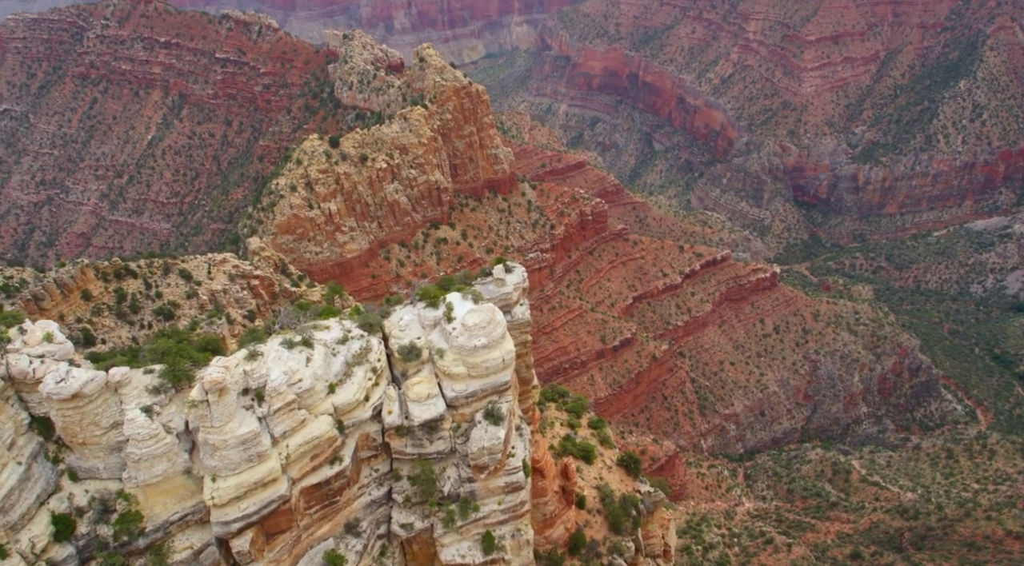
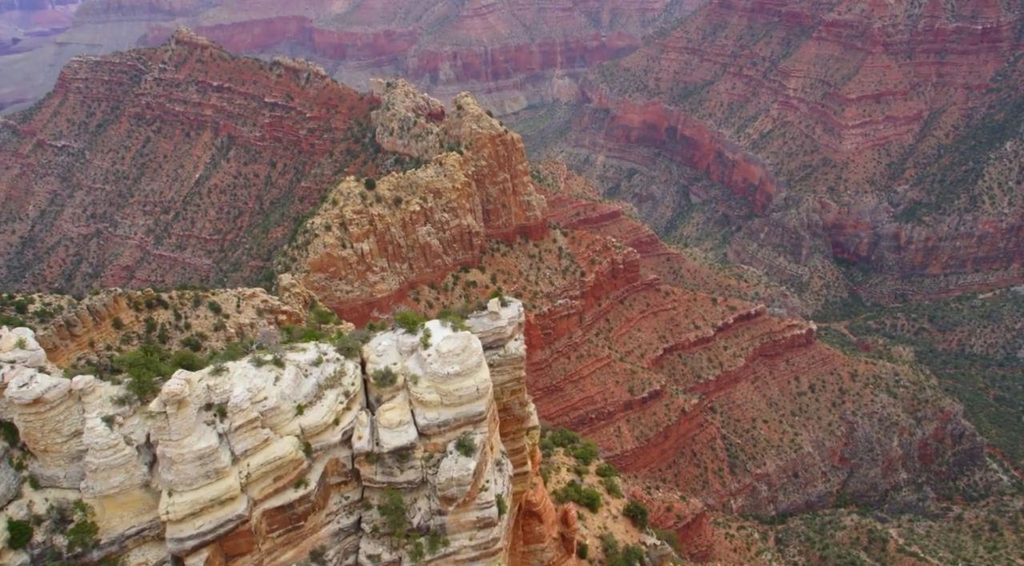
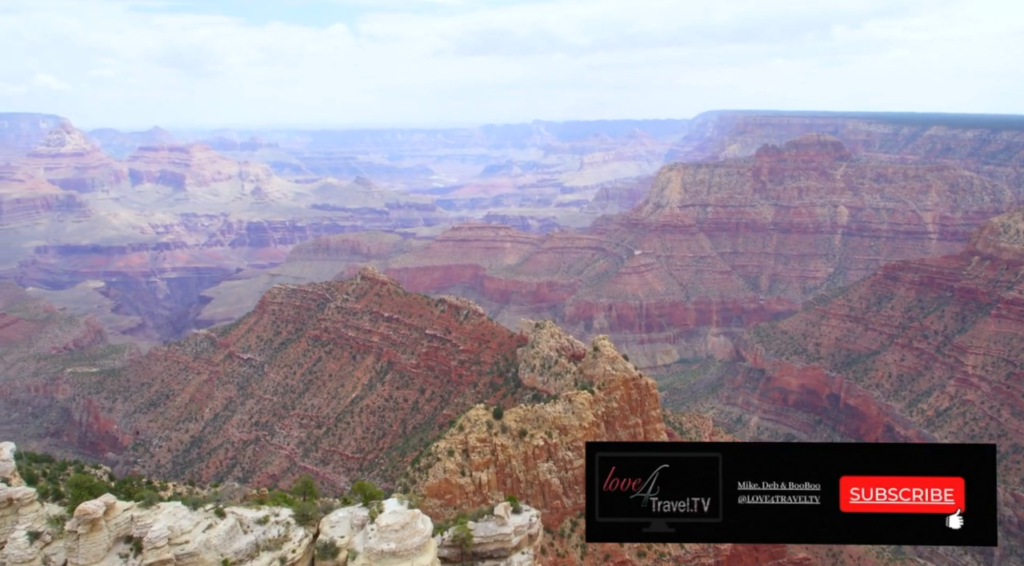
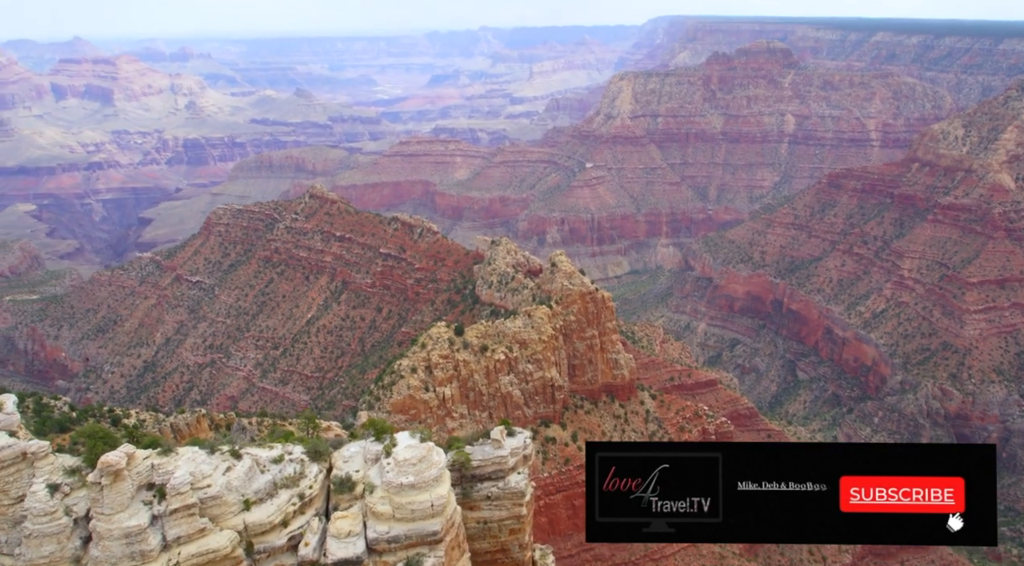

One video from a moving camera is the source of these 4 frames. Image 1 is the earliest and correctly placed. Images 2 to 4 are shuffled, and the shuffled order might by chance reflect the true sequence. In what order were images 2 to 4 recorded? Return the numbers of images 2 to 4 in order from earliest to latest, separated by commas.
2, 4, 3
